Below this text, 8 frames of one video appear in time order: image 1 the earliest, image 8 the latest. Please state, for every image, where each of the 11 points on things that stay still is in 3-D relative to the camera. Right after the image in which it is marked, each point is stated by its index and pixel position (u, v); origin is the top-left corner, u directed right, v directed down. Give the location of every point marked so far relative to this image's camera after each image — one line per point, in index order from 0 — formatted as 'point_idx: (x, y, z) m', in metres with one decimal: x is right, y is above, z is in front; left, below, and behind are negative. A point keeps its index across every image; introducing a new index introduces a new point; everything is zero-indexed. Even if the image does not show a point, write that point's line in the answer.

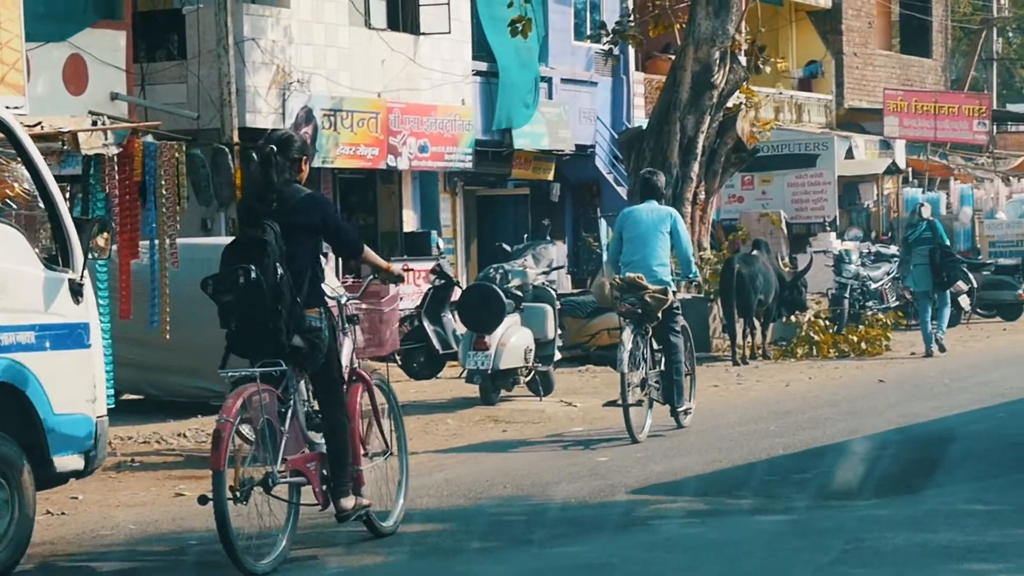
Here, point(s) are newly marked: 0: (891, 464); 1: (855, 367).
0: (+1.6, -0.7, +7.8) m
1: (+2.6, -0.6, +14.2) m
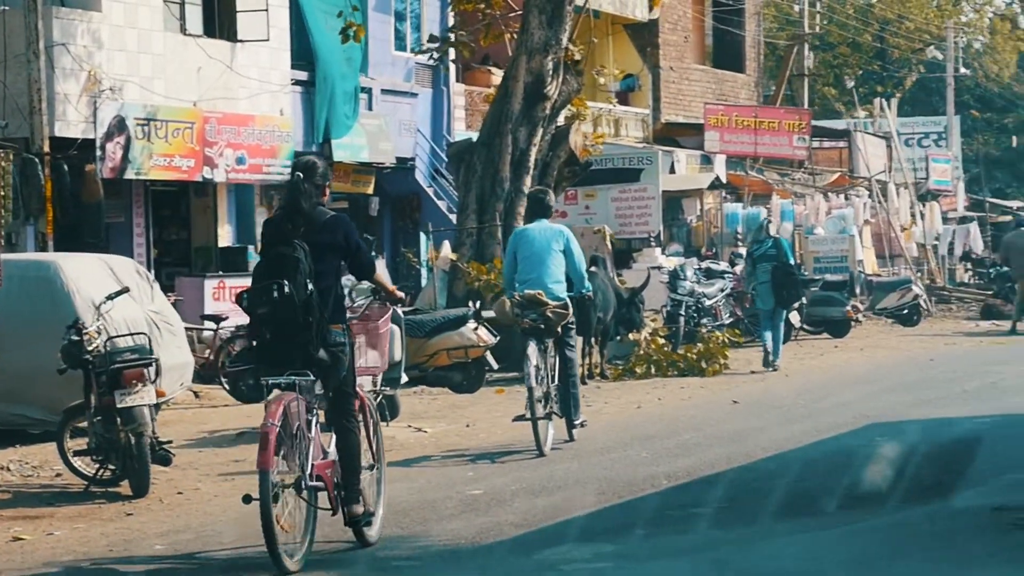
0: (+1.1, -0.8, +7.4) m
1: (+1.4, -0.7, +13.9) m
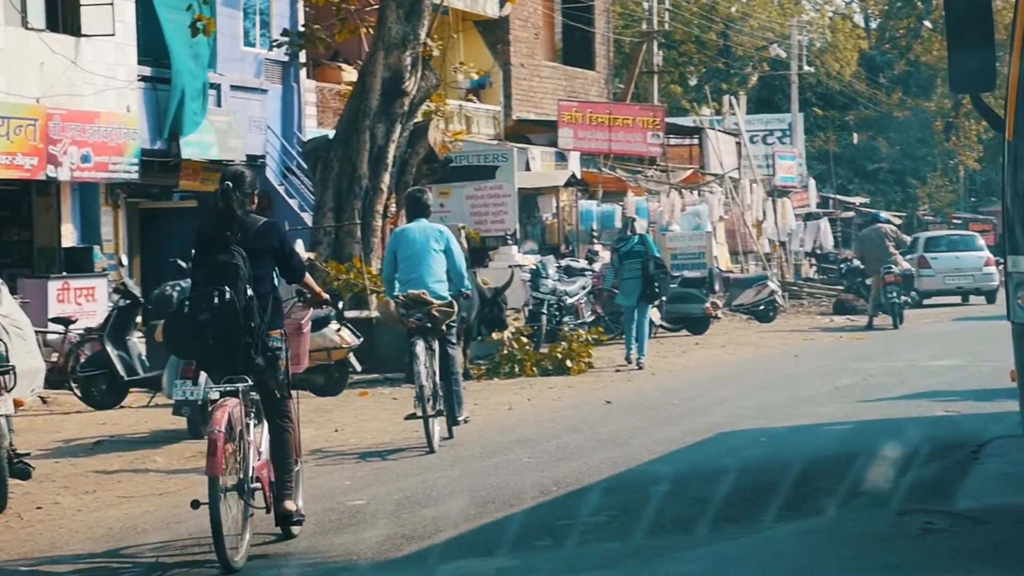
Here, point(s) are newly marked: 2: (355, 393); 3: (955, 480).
0: (+0.7, -0.8, +7.2) m
1: (+0.4, -0.7, +13.6) m
2: (-1.2, -0.8, +13.8) m
3: (+2.0, -0.8, +7.6) m
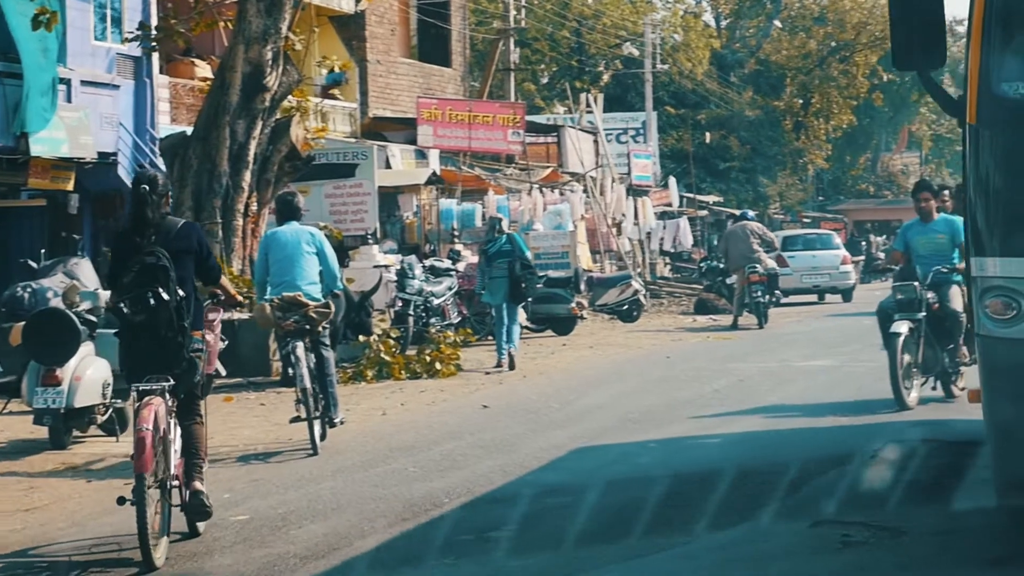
0: (+0.3, -0.8, +6.9) m
1: (-0.5, -0.7, +13.3) m
2: (-2.1, -0.8, +13.4) m
3: (+1.6, -0.8, +7.5) m
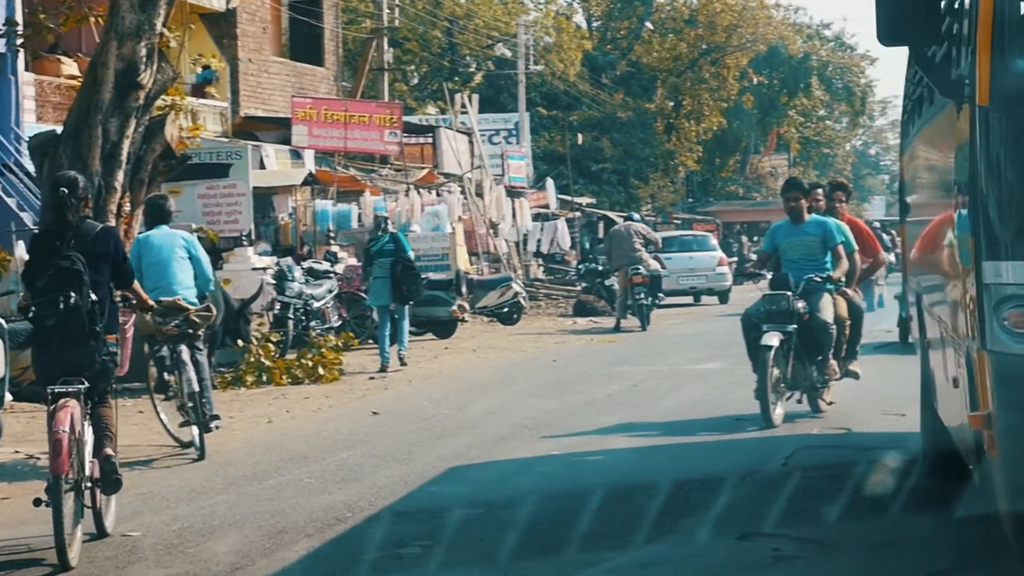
0: (0.0, -0.8, +6.6) m
1: (-1.3, -0.8, +13.0) m
2: (-2.8, -0.8, +12.9) m
3: (+1.2, -0.8, +7.3) m
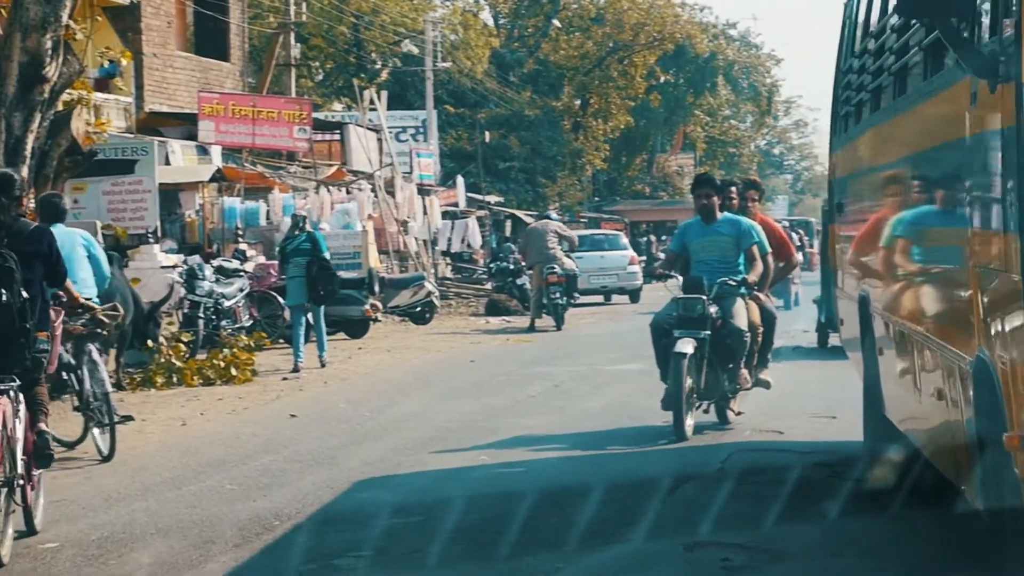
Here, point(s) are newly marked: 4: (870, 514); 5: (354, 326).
0: (-0.2, -0.8, +6.4) m
1: (-1.8, -0.7, +12.6) m
2: (-3.4, -0.8, +12.5) m
3: (+1.0, -0.8, +7.1) m
4: (+1.3, -0.8, +6.6) m
5: (-1.5, -0.4, +18.1) m
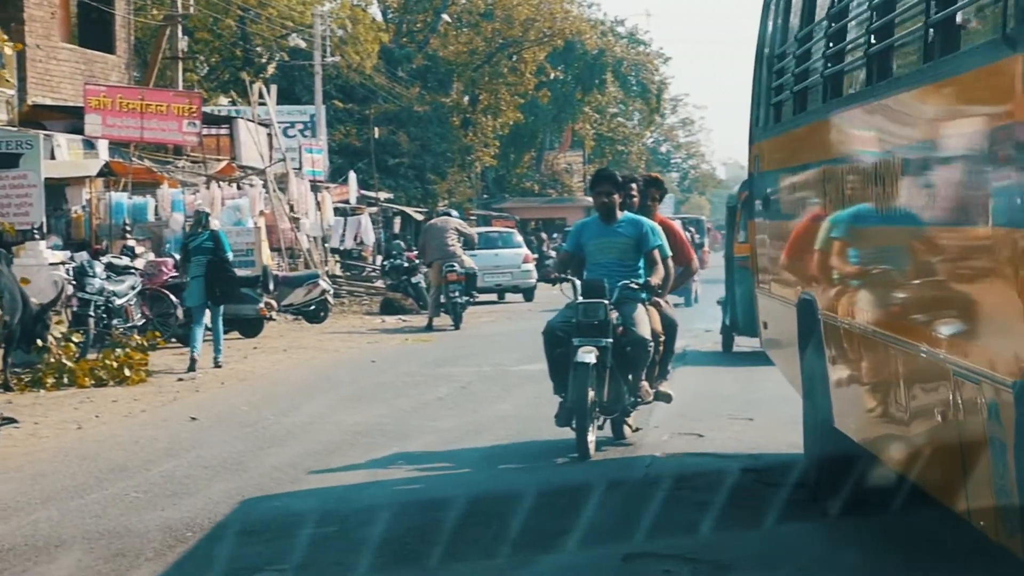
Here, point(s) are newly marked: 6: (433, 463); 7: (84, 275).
0: (-0.5, -0.8, +6.1) m
1: (-2.4, -0.7, +12.2) m
2: (-4.0, -0.8, +12.0) m
3: (+0.7, -0.8, +6.9) m
4: (+1.0, -0.8, +6.4) m
5: (-2.5, -0.3, +17.7) m
6: (-0.4, -0.8, +8.4) m
7: (-3.5, +0.1, +15.3) m
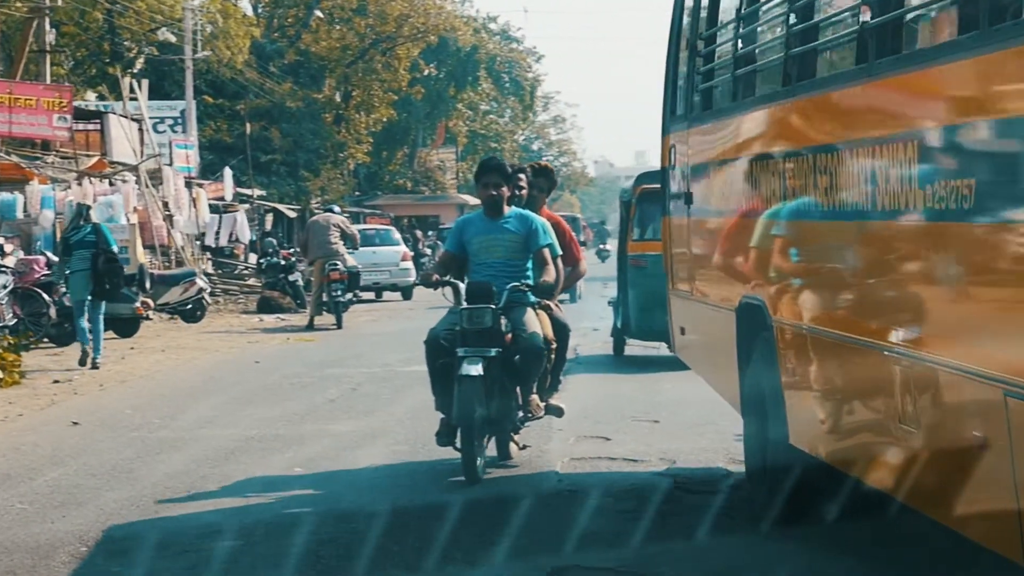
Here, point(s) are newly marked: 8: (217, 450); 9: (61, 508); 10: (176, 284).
0: (-0.7, -0.8, +5.8) m
1: (-3.1, -0.7, +11.8) m
2: (-4.6, -0.8, +11.4) m
3: (+0.4, -0.8, +6.6) m
4: (+0.7, -0.8, +6.2) m
5: (-3.6, -0.3, +17.2) m
6: (-0.8, -0.8, +8.1) m
7: (-4.4, +0.1, +14.7) m
8: (-1.4, -0.8, +8.8) m
9: (-1.7, -0.8, +7.2) m
10: (-3.3, 0.0, +18.8) m
